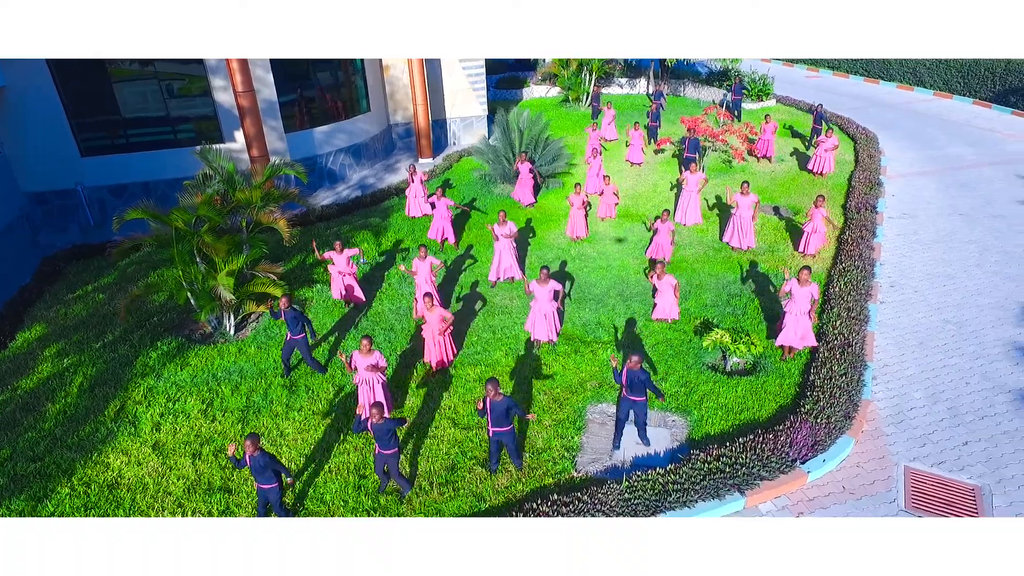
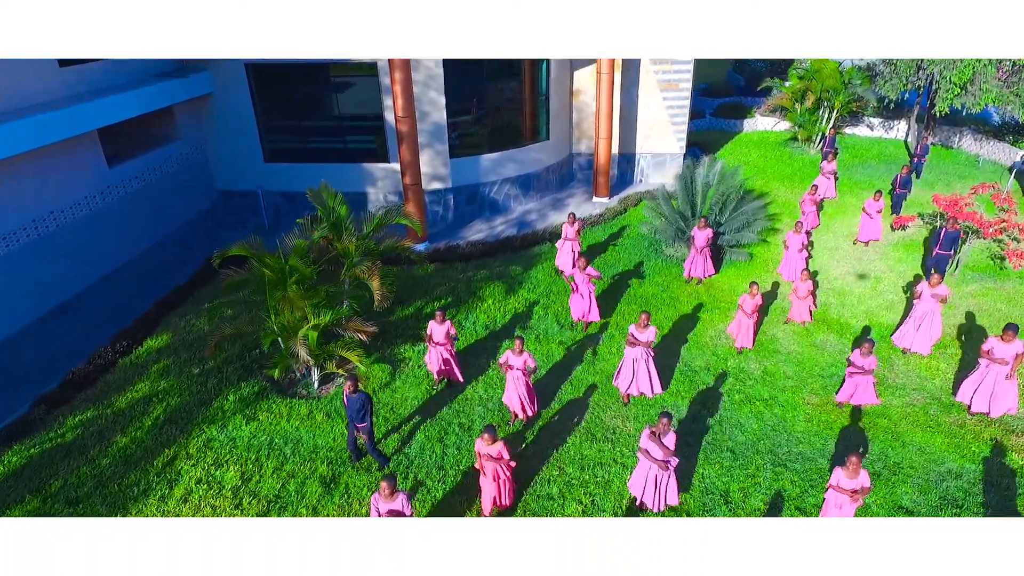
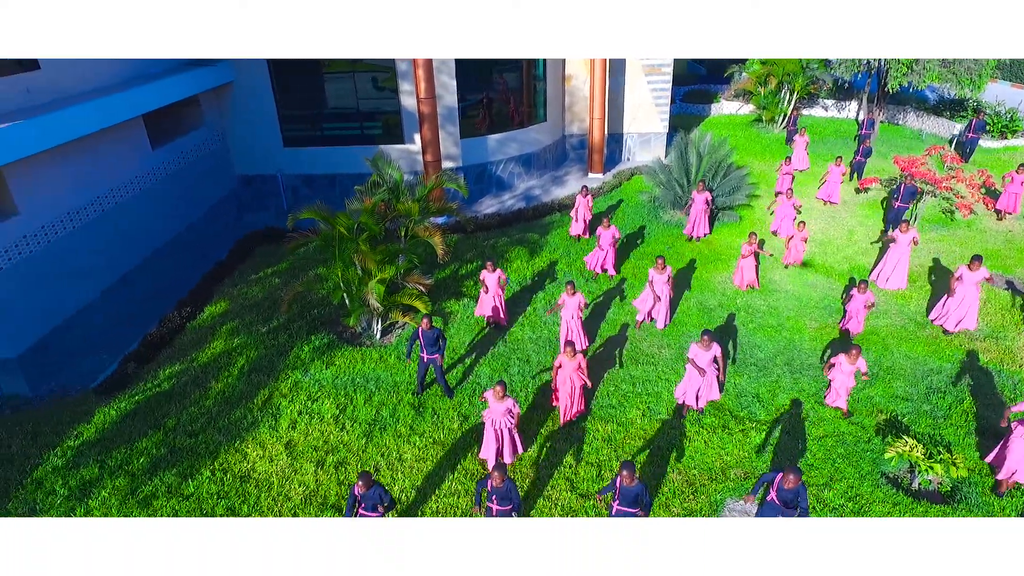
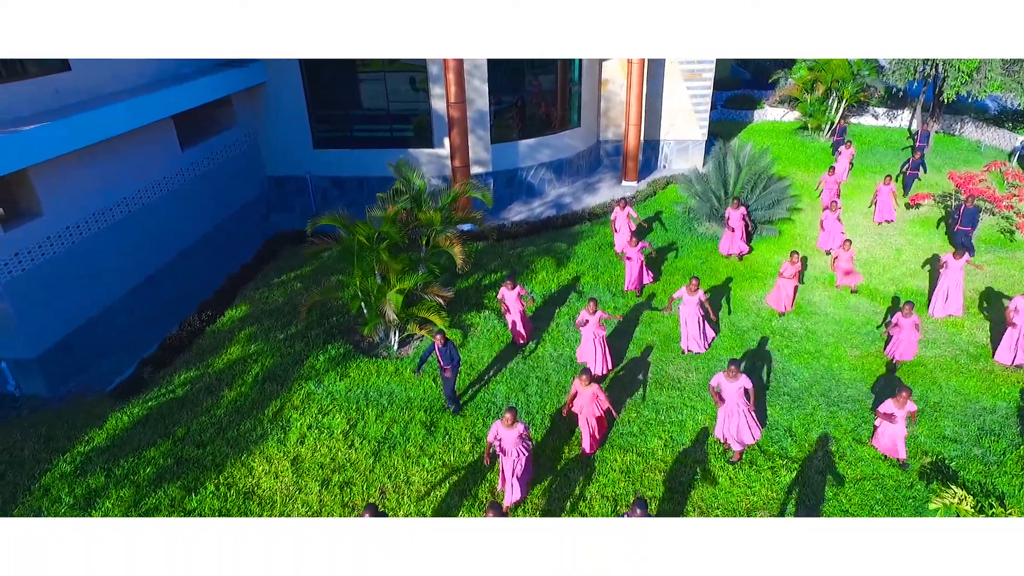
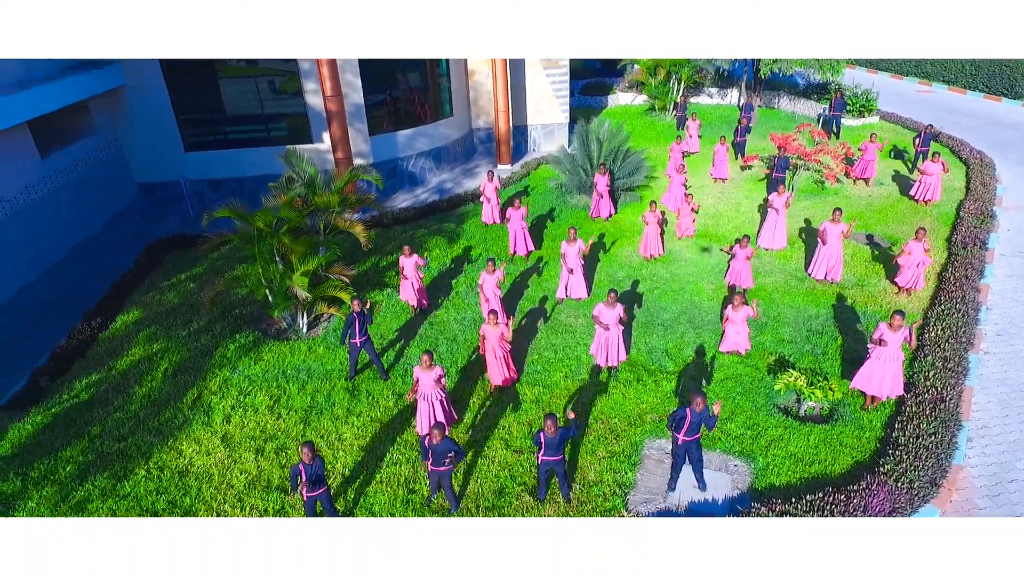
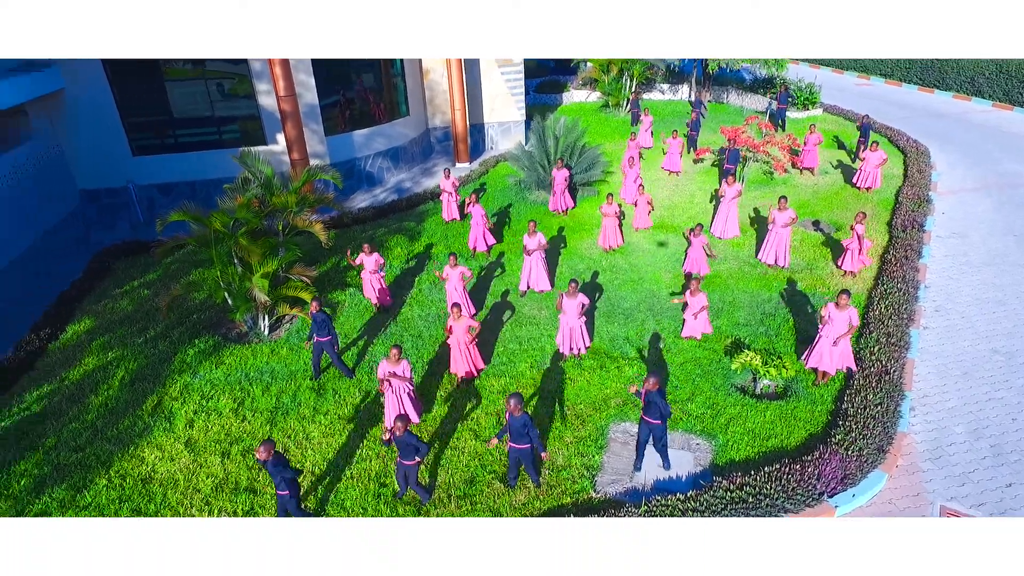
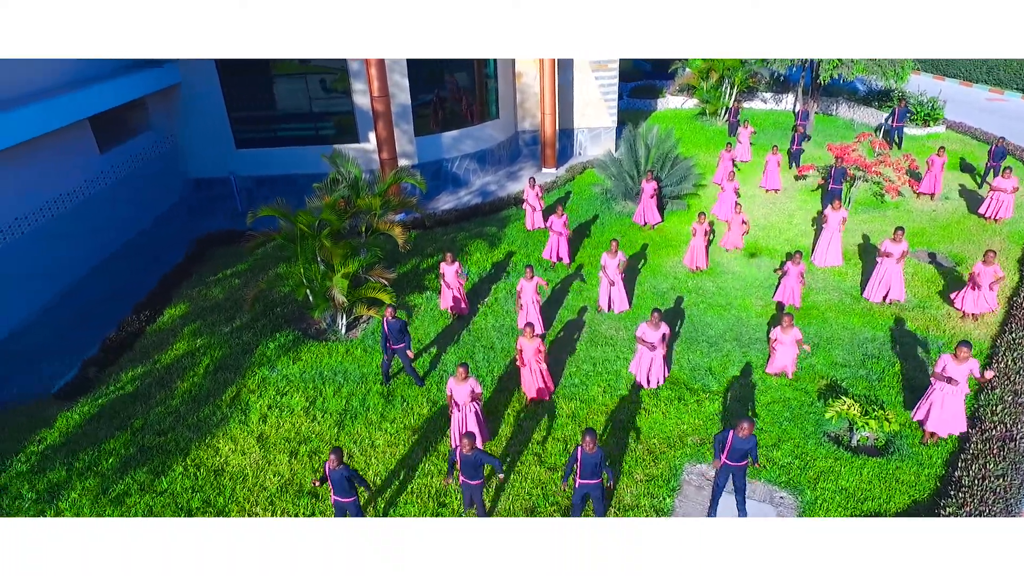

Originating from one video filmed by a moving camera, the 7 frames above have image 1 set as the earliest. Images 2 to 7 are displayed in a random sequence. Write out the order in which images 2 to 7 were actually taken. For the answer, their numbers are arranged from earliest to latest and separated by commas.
6, 5, 7, 3, 4, 2
